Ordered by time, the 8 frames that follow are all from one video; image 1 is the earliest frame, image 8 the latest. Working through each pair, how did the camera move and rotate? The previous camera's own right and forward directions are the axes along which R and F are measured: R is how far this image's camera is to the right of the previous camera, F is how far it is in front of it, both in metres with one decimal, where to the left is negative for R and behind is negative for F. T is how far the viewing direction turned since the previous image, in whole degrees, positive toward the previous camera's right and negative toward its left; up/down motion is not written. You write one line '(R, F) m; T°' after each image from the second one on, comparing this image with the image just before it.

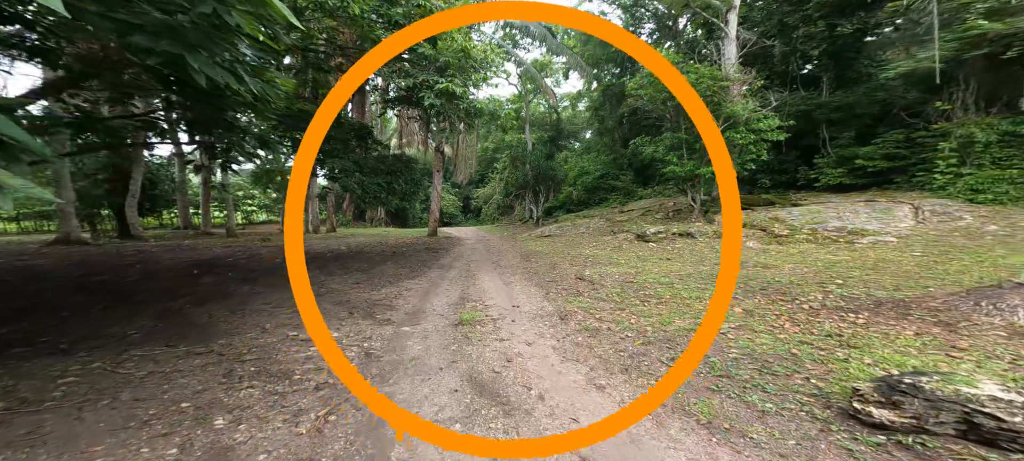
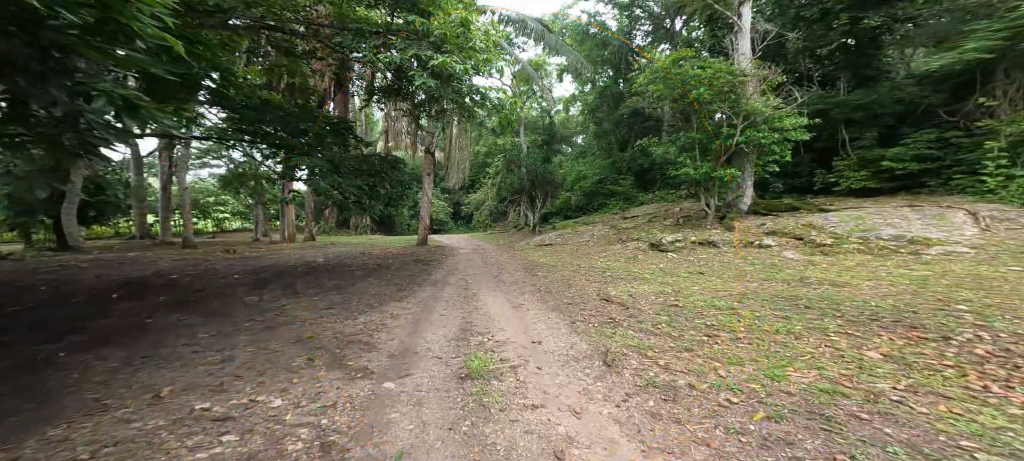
(-0.3, +1.1) m; +2°
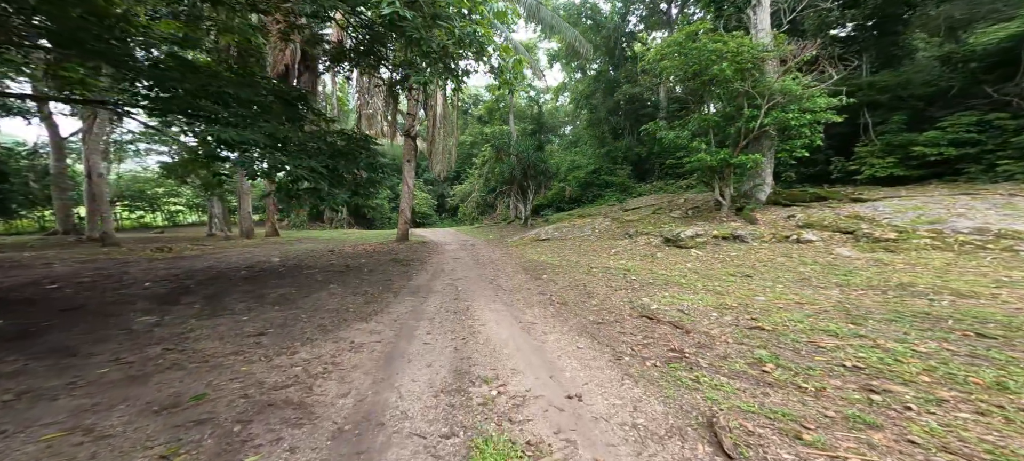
(-0.3, +1.3) m; +3°
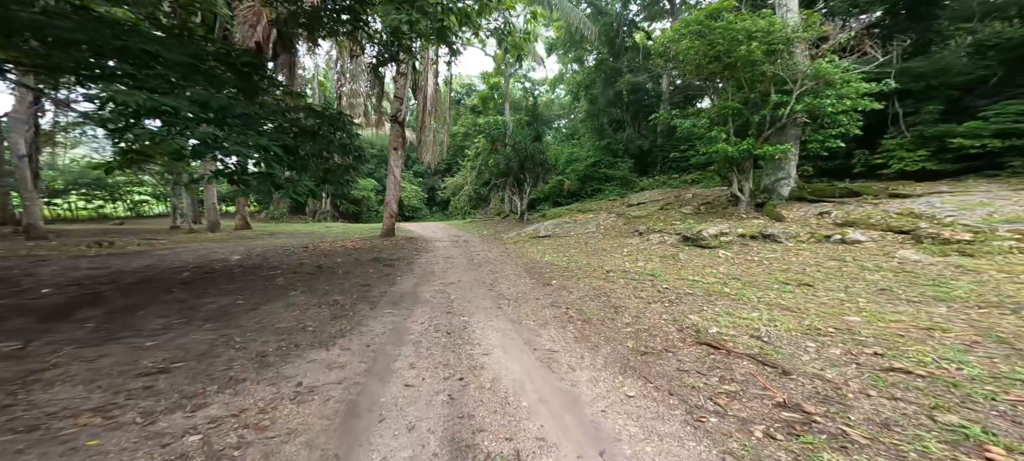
(-0.2, +1.0) m; +2°
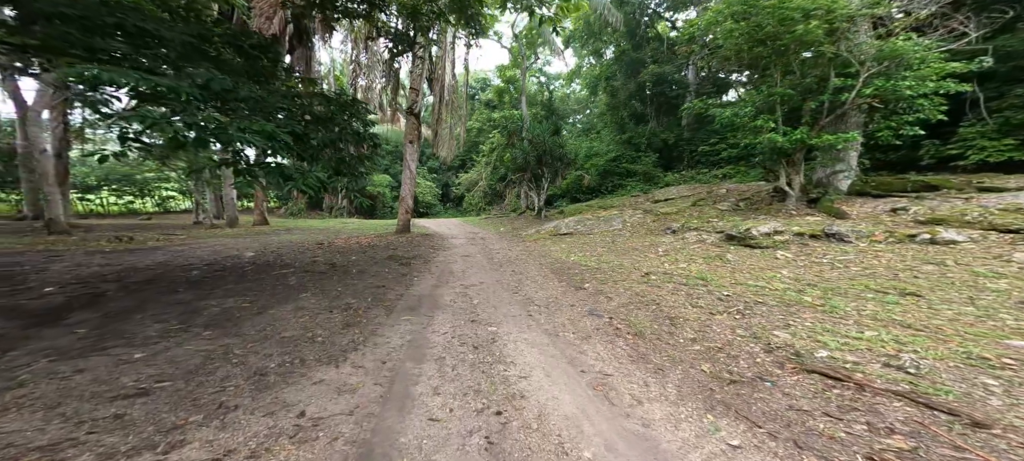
(-0.2, +0.6) m; -2°
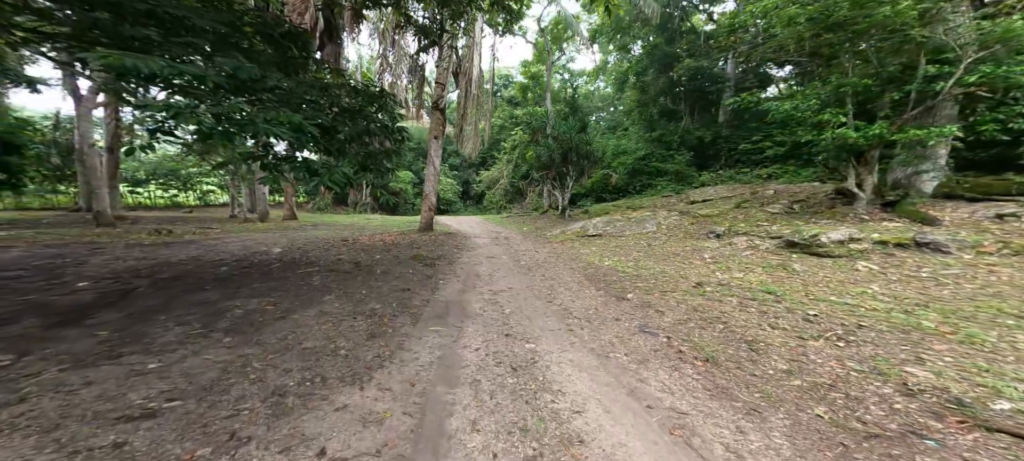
(-0.3, +0.5) m; -3°
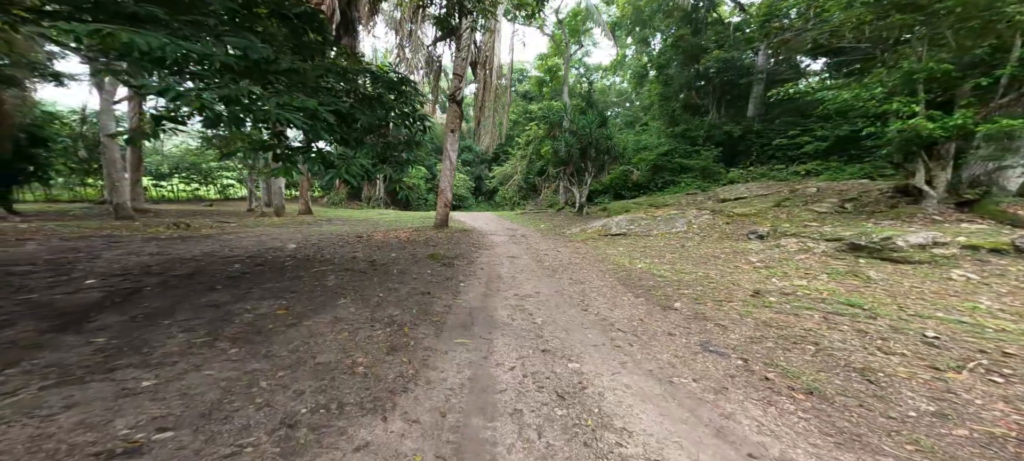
(-0.3, +0.5) m; -2°
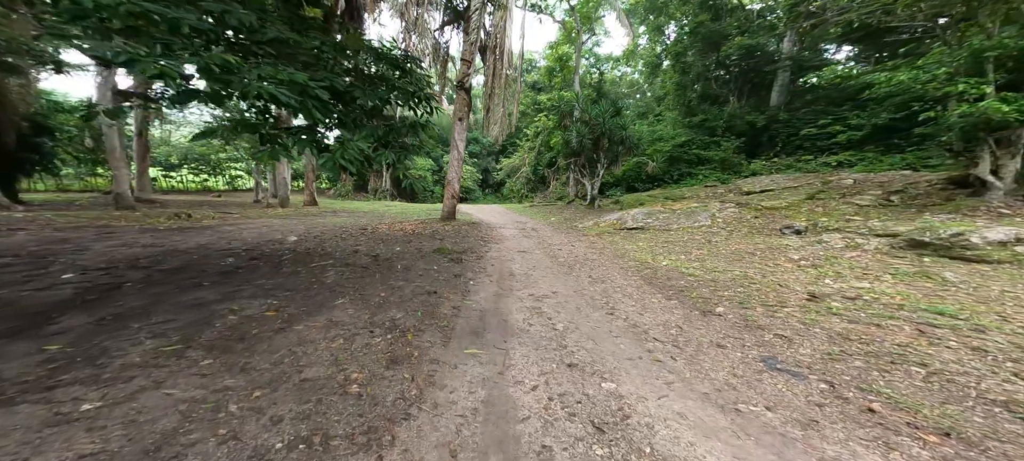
(-0.1, +0.5) m; -1°
